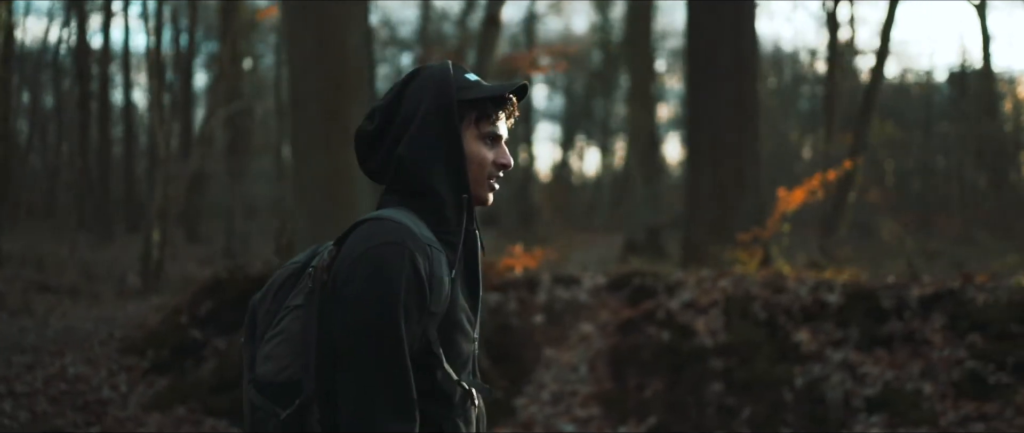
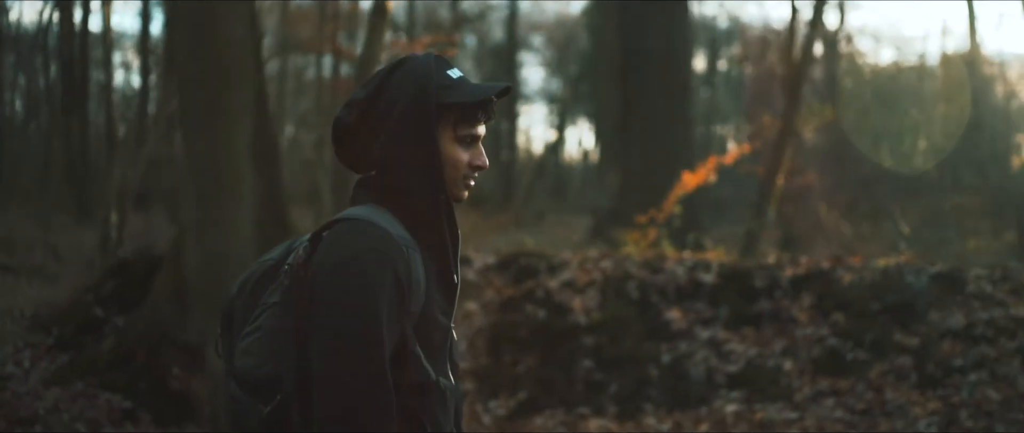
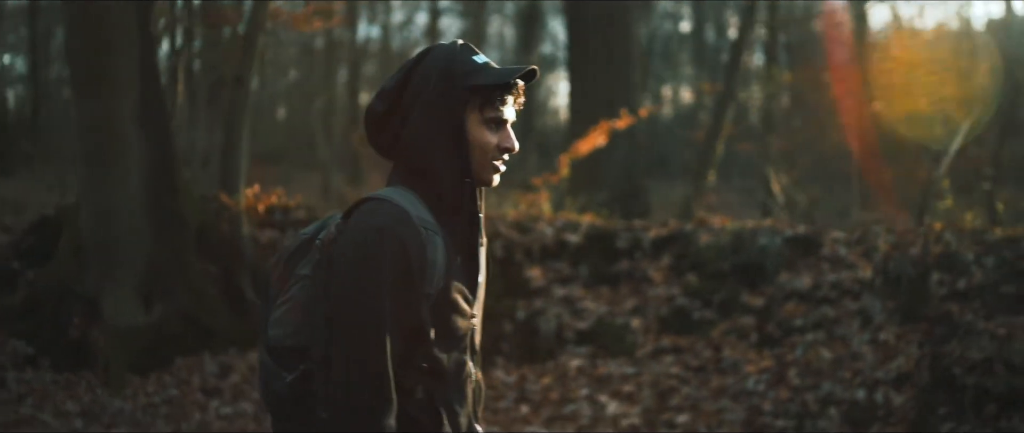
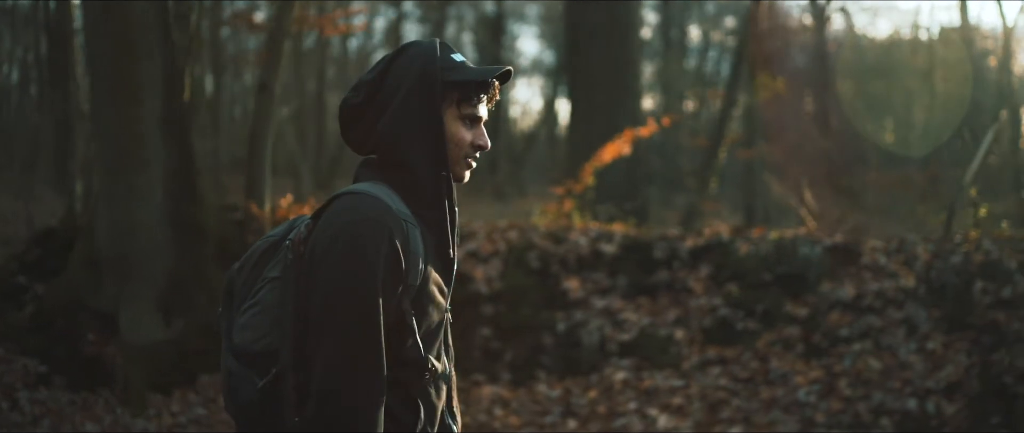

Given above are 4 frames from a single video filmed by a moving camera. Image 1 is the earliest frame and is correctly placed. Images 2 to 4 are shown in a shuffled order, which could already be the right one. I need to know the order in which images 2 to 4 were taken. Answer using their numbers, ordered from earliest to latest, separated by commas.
2, 4, 3
